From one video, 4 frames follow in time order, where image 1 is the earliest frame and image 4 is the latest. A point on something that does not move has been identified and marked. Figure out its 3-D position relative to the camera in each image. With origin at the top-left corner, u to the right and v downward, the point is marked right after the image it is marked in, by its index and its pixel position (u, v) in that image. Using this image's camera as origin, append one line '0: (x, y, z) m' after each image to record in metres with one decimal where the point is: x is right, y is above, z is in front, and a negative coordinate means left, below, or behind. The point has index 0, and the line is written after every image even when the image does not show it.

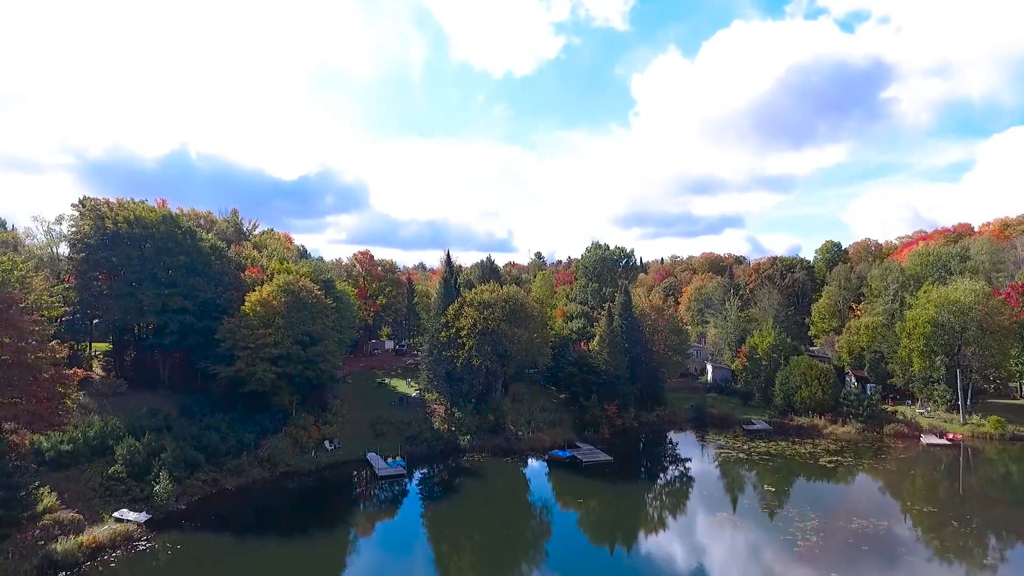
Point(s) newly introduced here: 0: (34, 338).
0: (-16.6, -1.8, +19.3) m
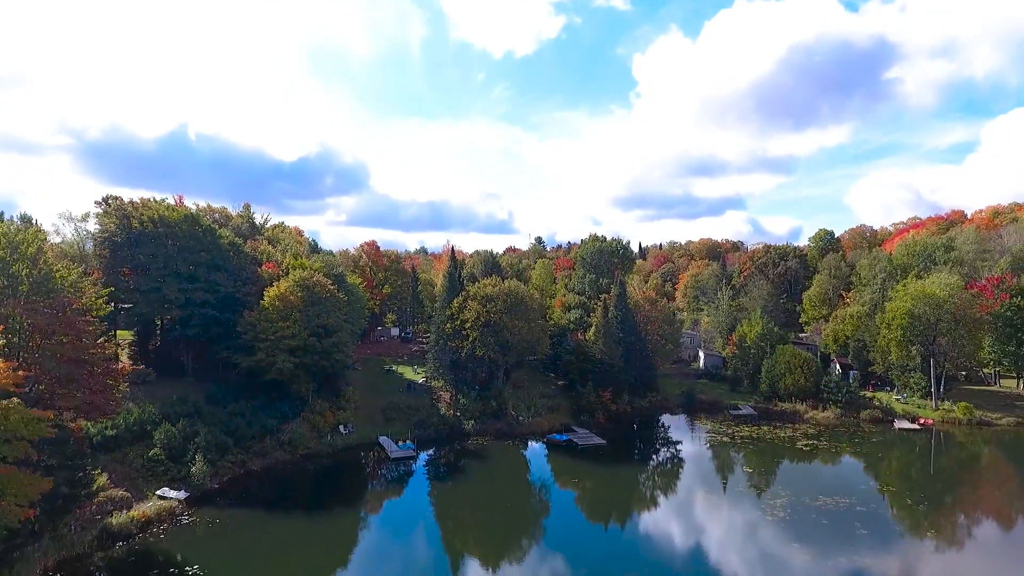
0: (-16.5, -1.9, +21.6) m
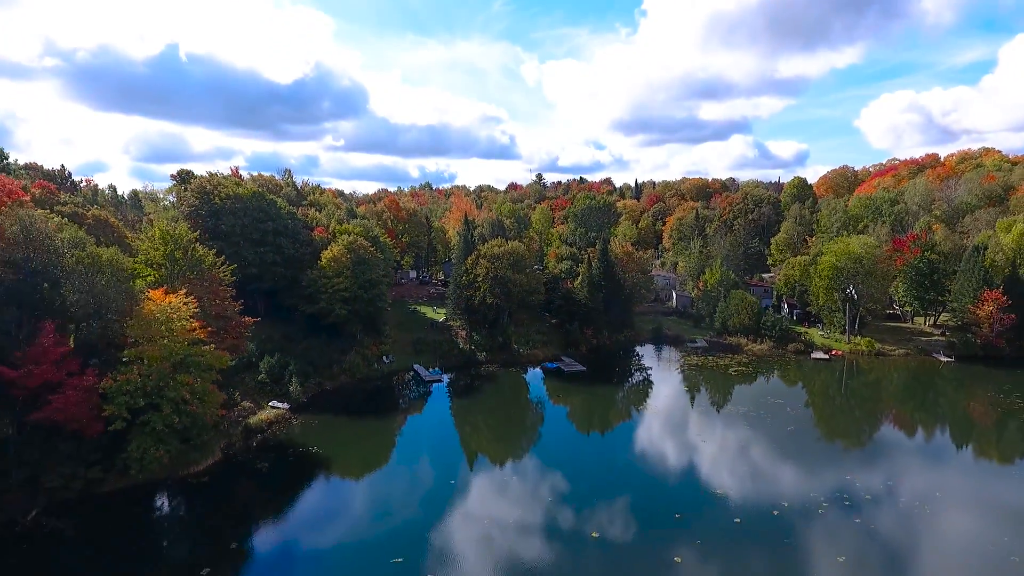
0: (-16.3, -0.8, +31.7) m
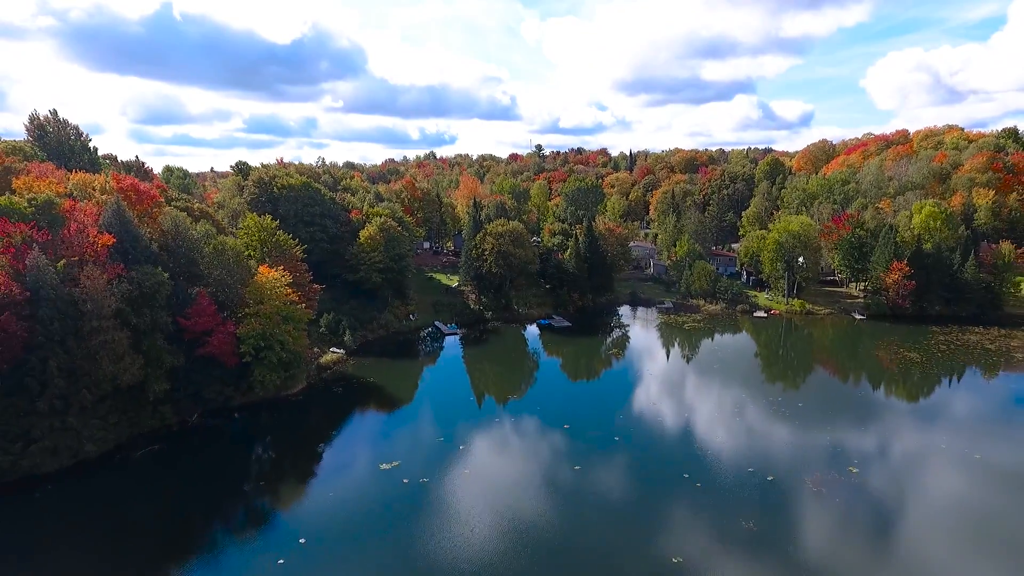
0: (-16.3, +1.2, +43.0) m
